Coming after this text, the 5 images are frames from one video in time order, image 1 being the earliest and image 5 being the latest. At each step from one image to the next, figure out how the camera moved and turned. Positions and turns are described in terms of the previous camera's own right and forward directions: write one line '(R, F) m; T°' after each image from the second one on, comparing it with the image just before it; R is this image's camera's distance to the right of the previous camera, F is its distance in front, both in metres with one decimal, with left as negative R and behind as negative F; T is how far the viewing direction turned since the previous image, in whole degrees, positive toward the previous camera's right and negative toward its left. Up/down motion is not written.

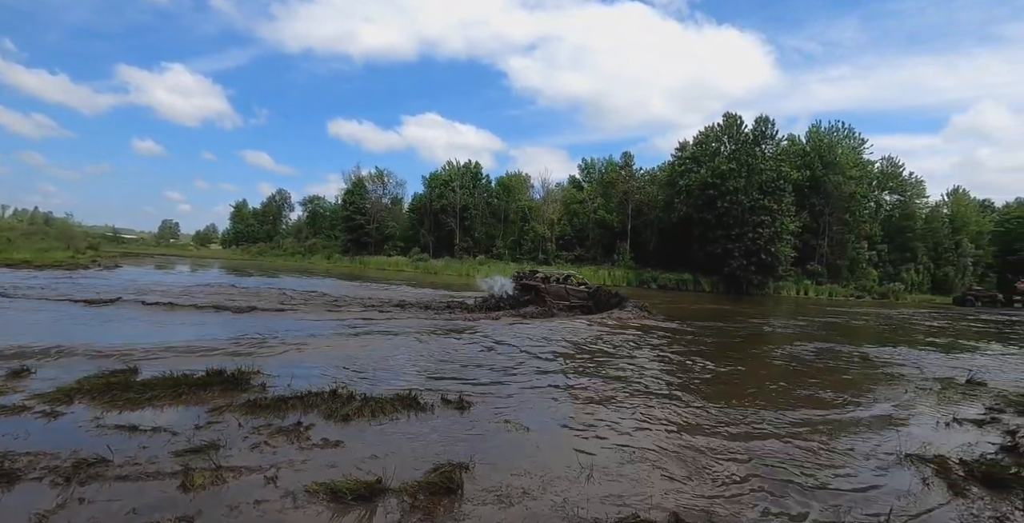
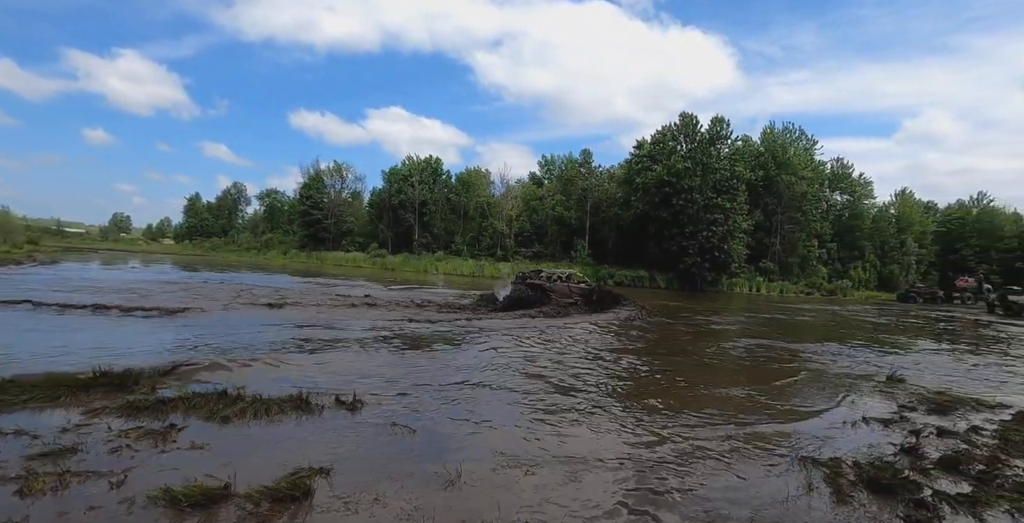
(+1.1, +0.6) m; +3°
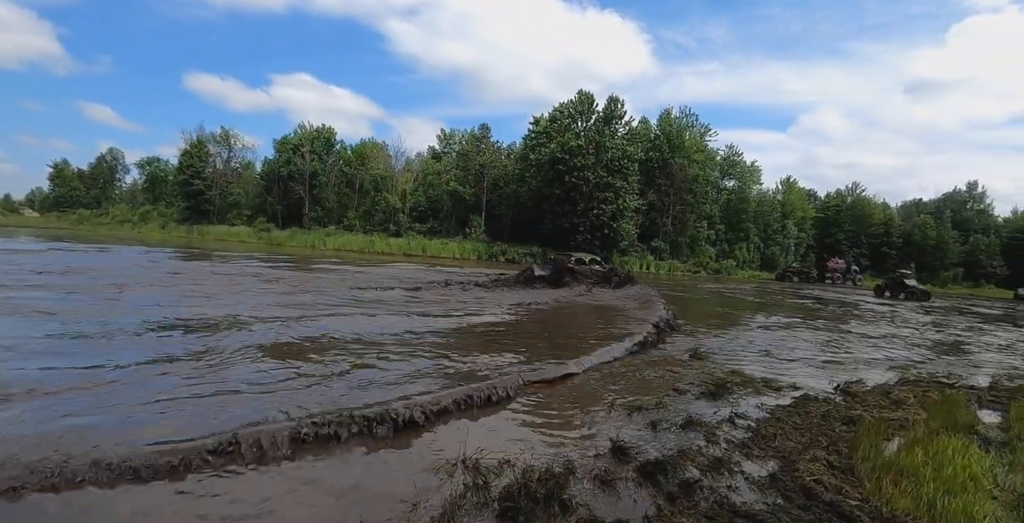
(+3.0, +1.9) m; +8°
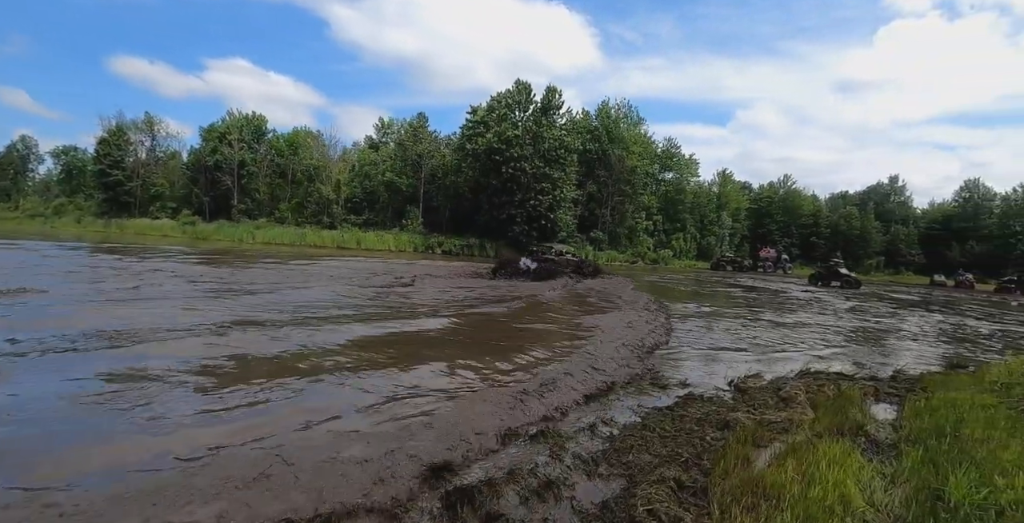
(+1.2, +1.0) m; +5°
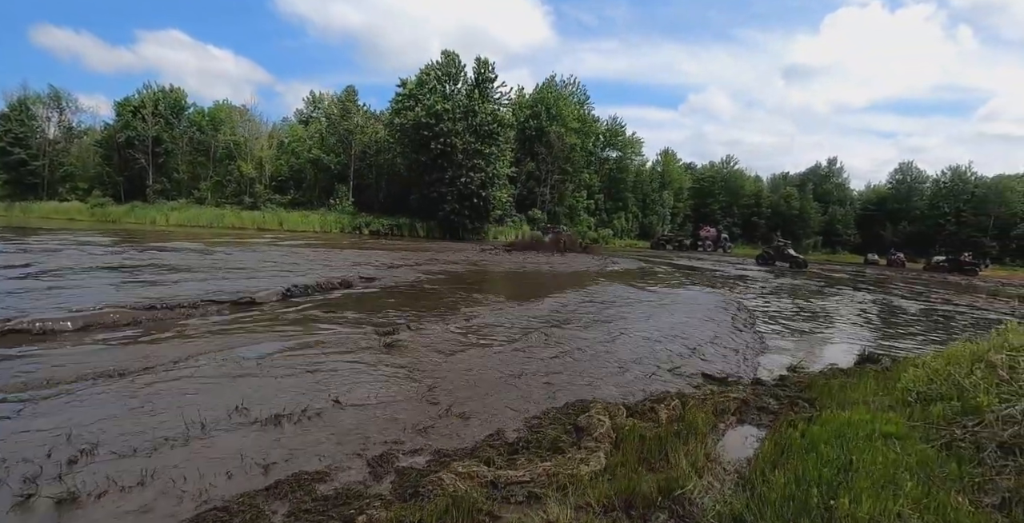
(+2.1, +2.3) m; +4°
